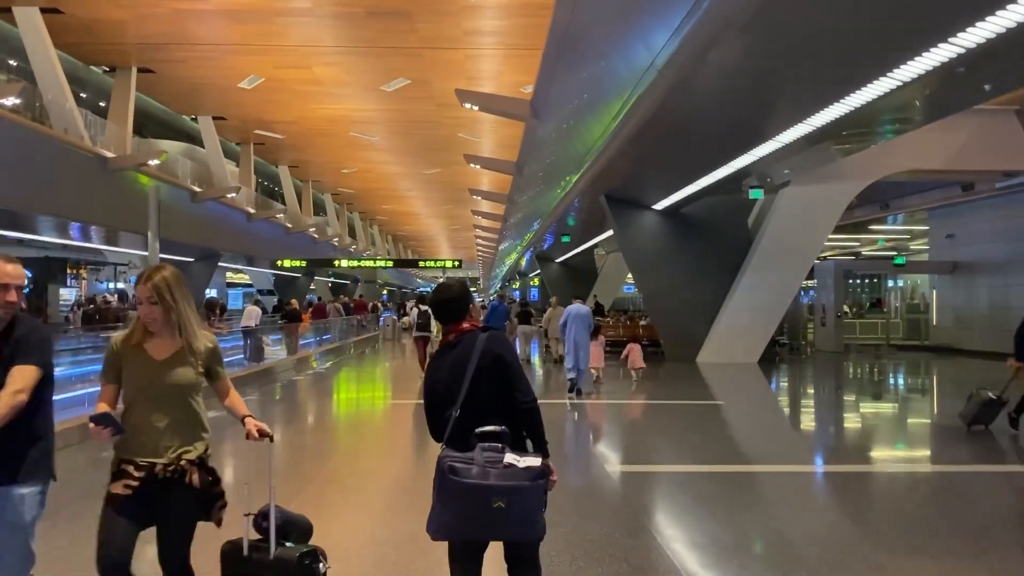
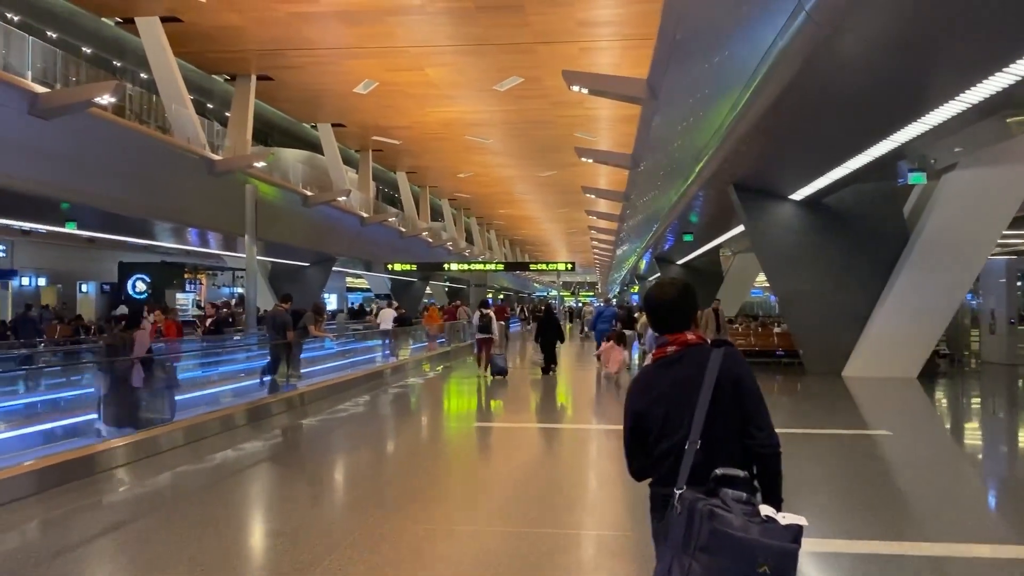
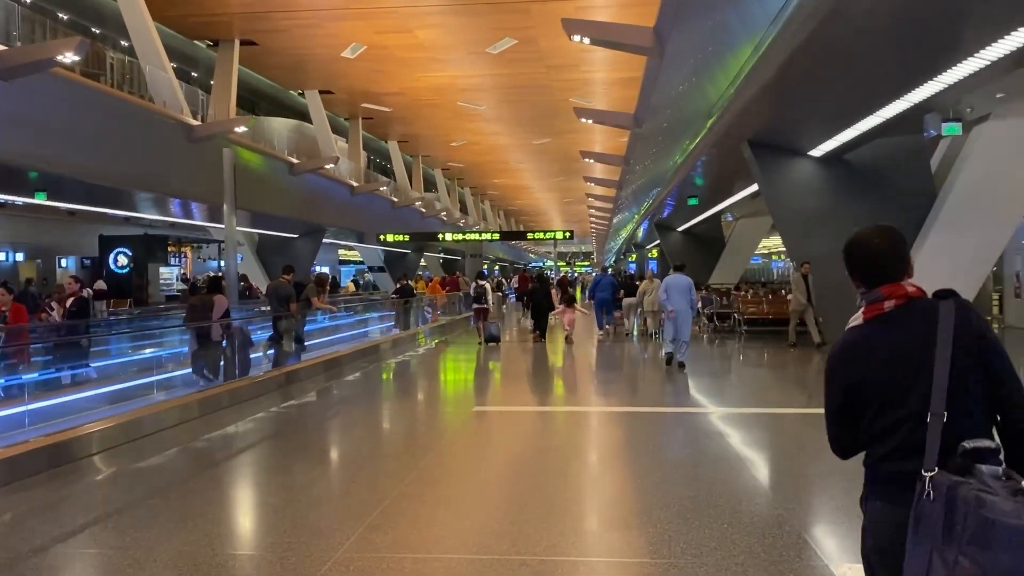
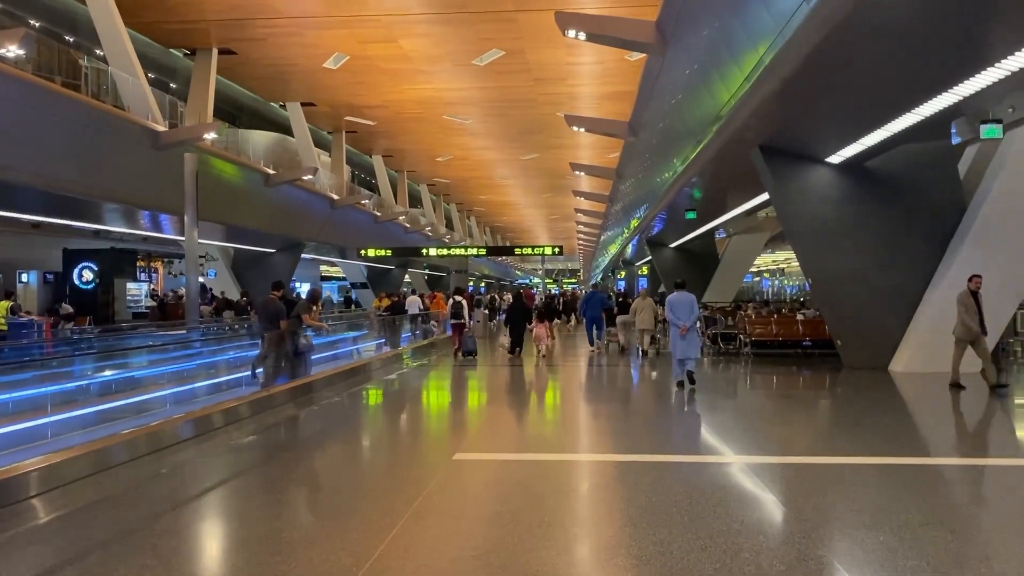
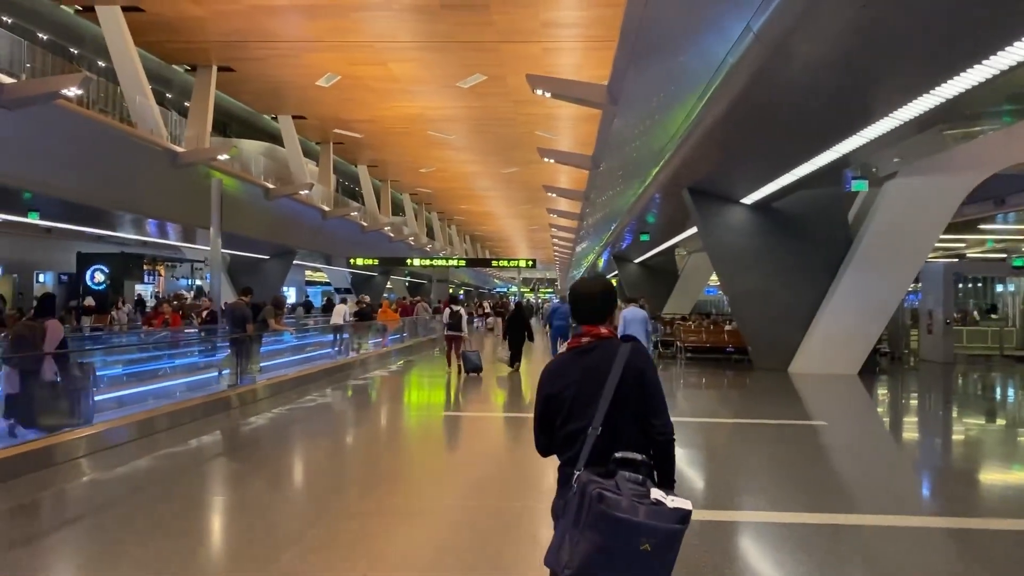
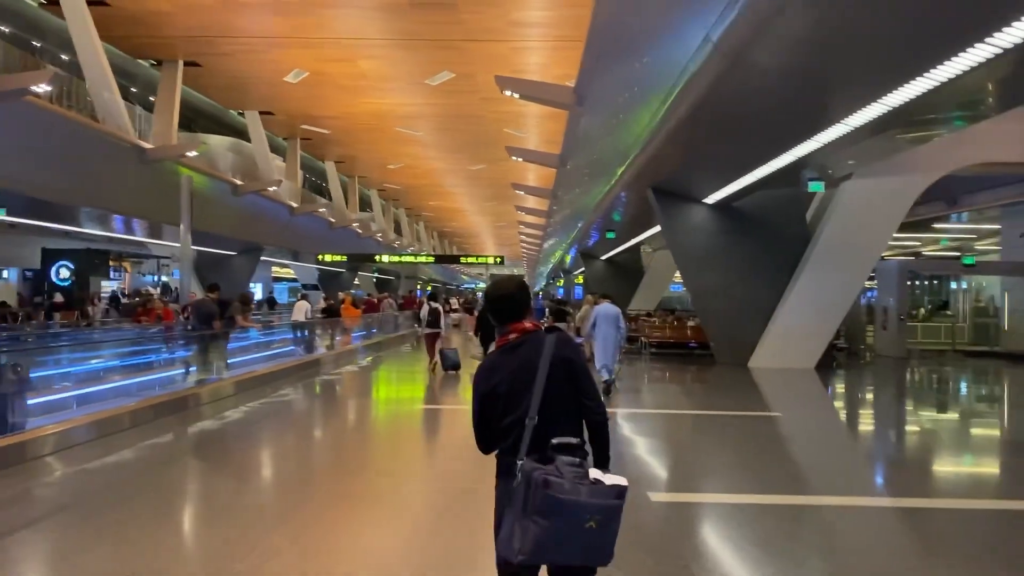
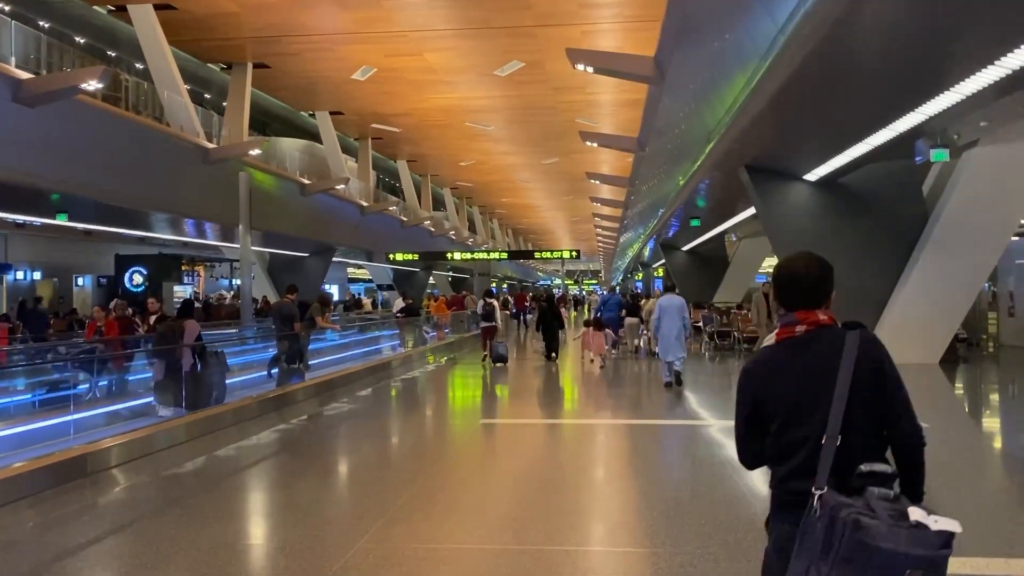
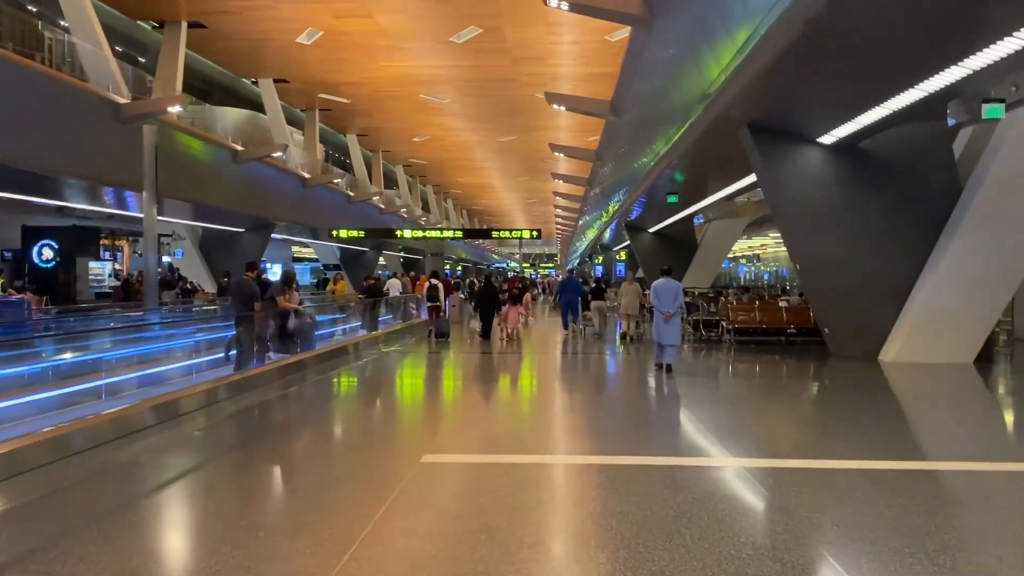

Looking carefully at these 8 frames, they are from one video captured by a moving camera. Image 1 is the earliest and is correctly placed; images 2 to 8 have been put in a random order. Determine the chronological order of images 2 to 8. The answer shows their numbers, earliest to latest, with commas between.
6, 5, 2, 7, 3, 4, 8
